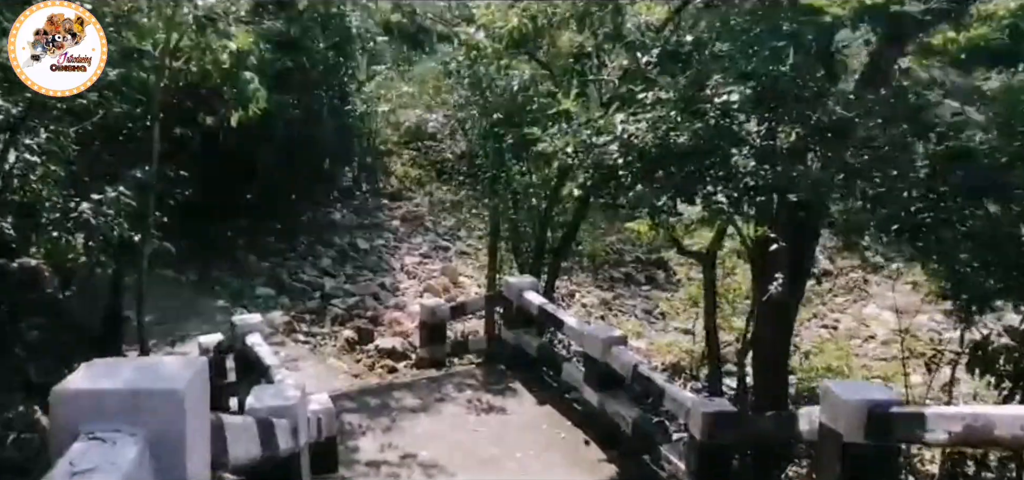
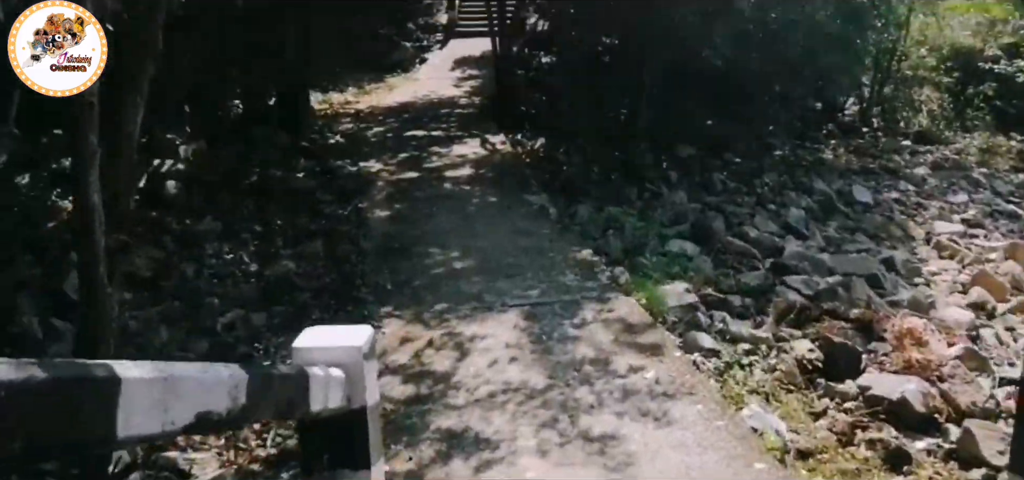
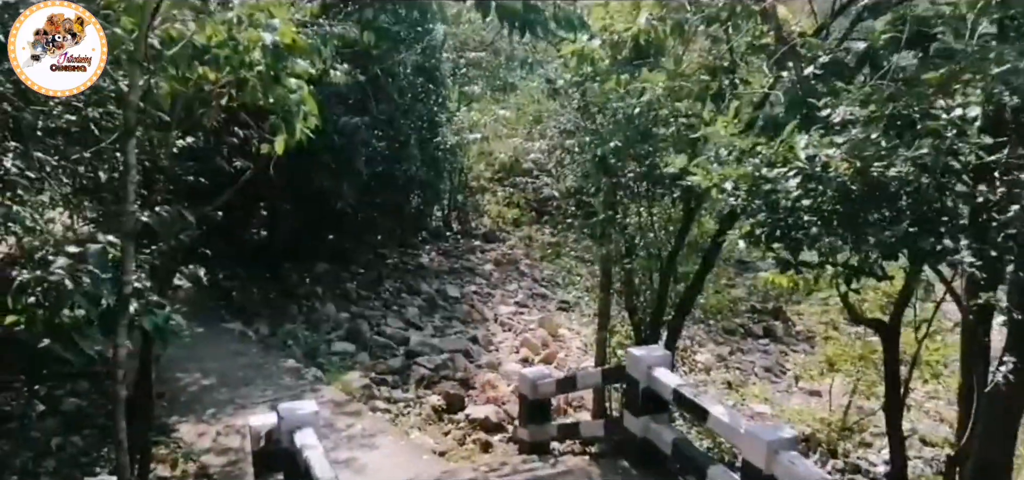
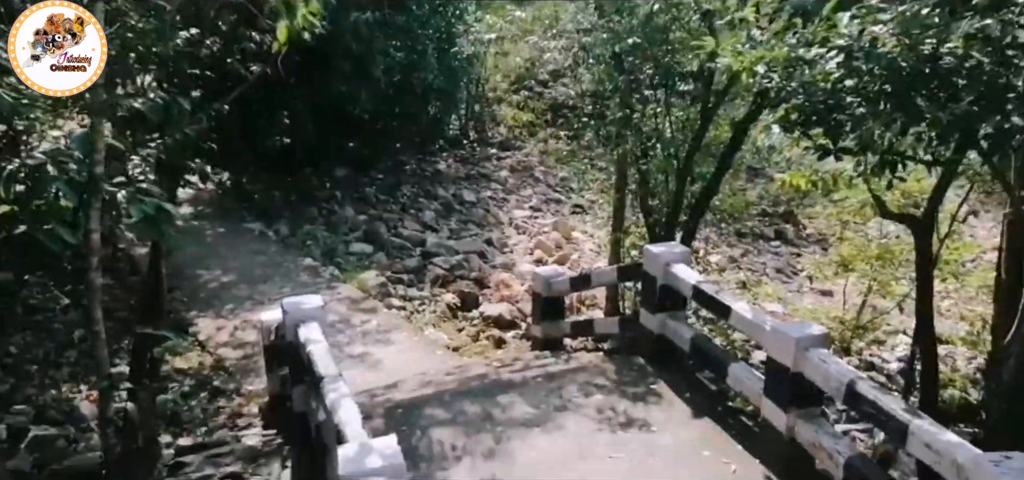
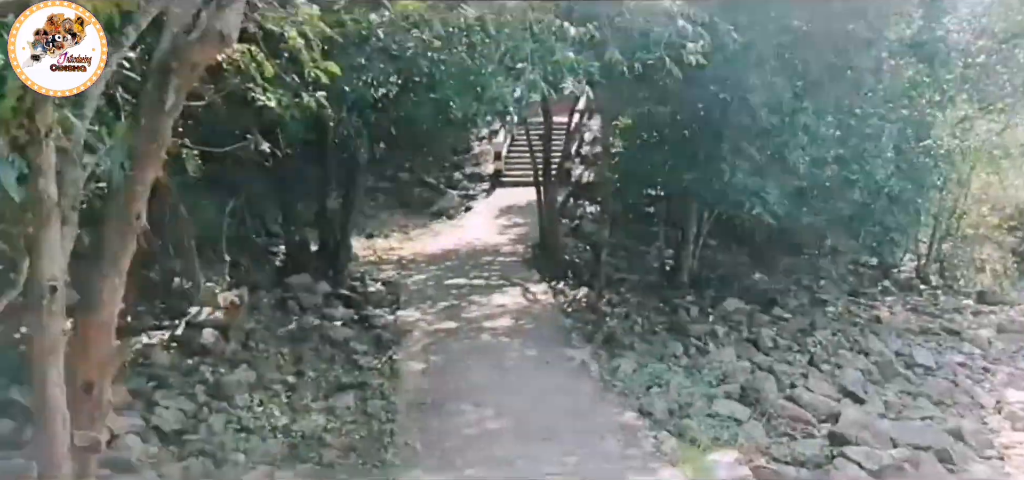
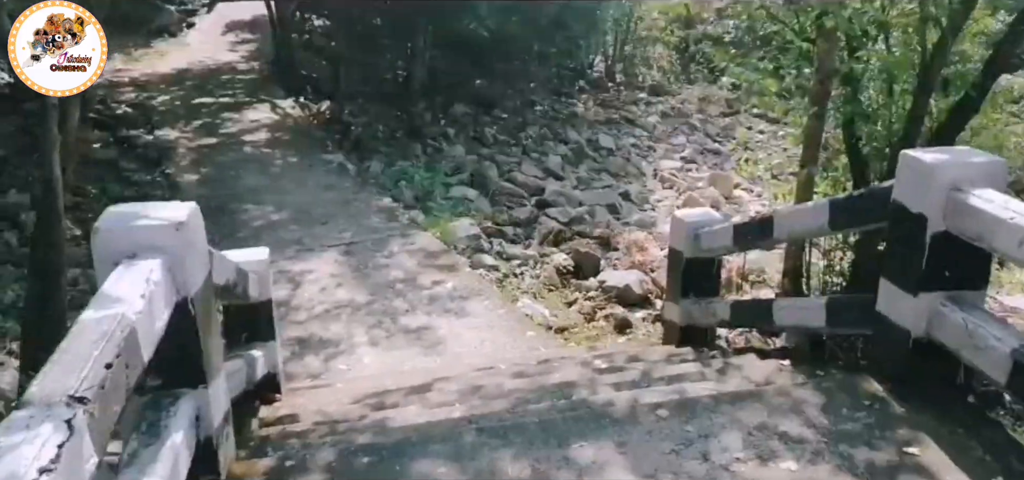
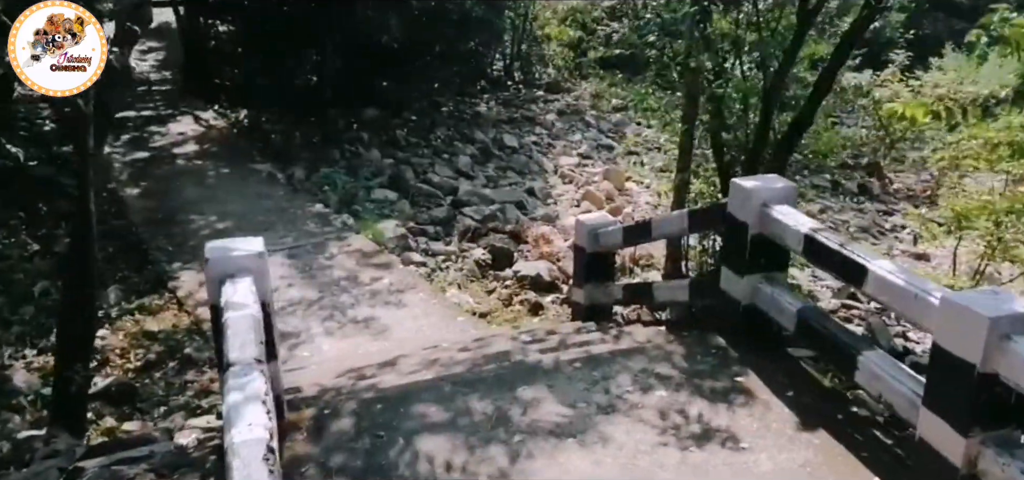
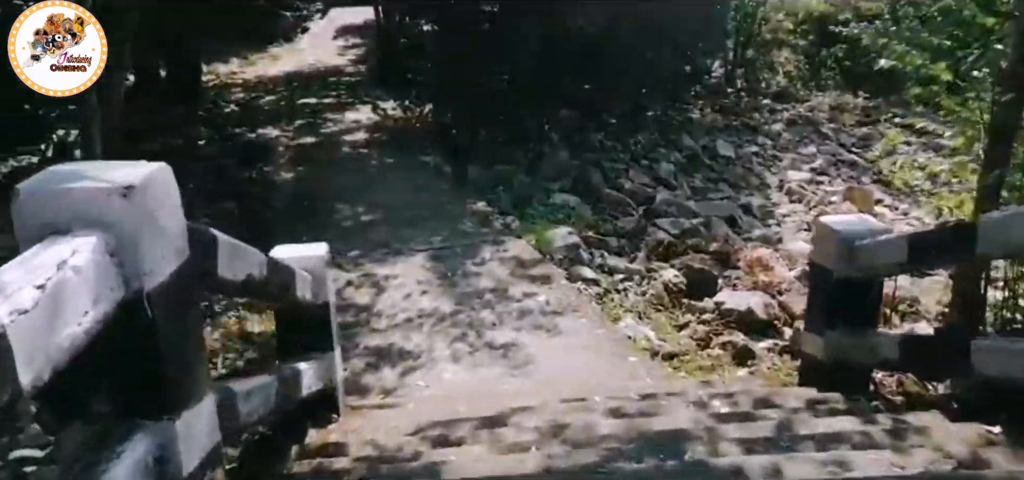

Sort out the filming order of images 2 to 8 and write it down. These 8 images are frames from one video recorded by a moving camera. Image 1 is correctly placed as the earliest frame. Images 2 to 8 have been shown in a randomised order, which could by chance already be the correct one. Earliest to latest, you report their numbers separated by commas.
3, 4, 7, 6, 8, 2, 5
